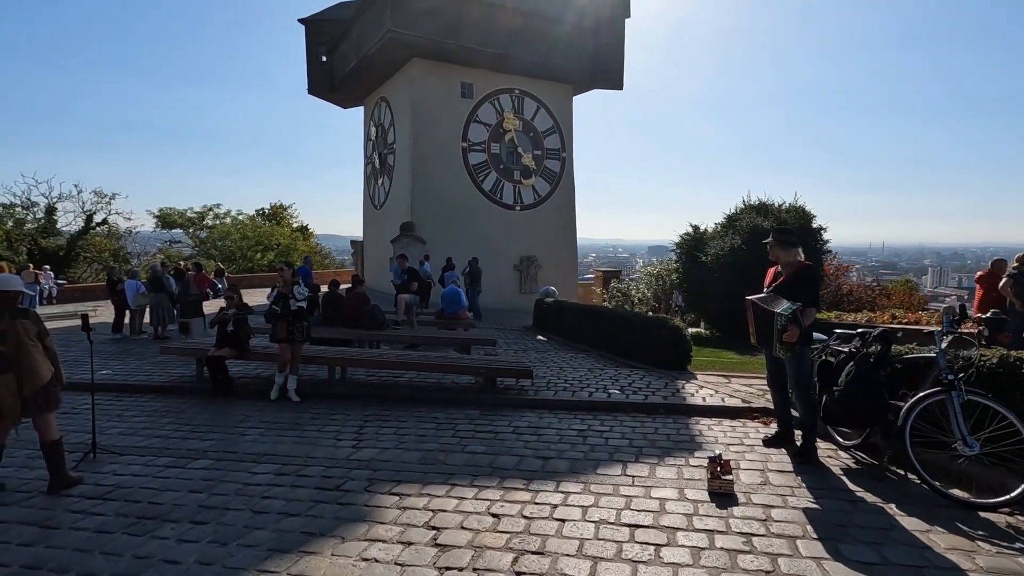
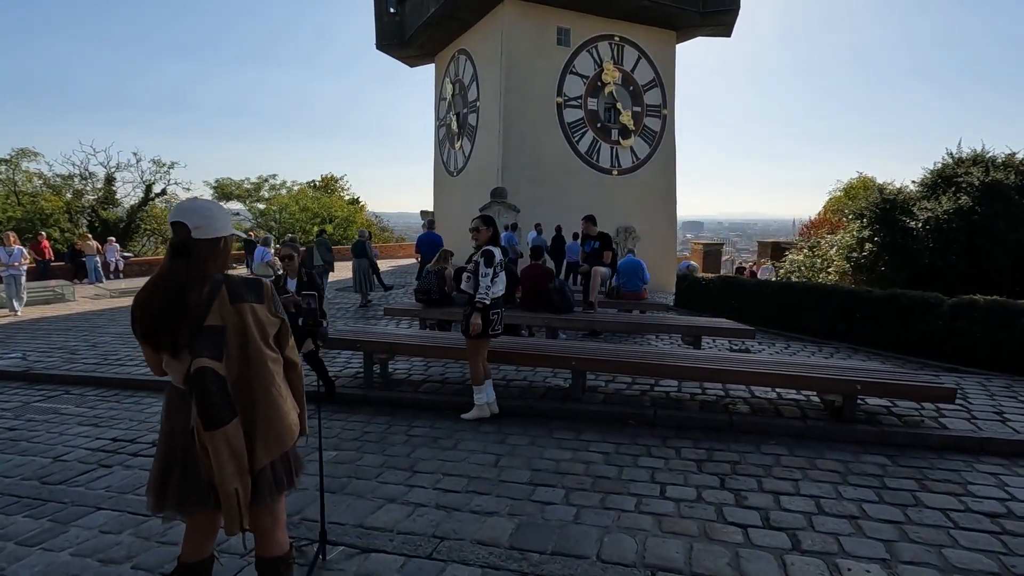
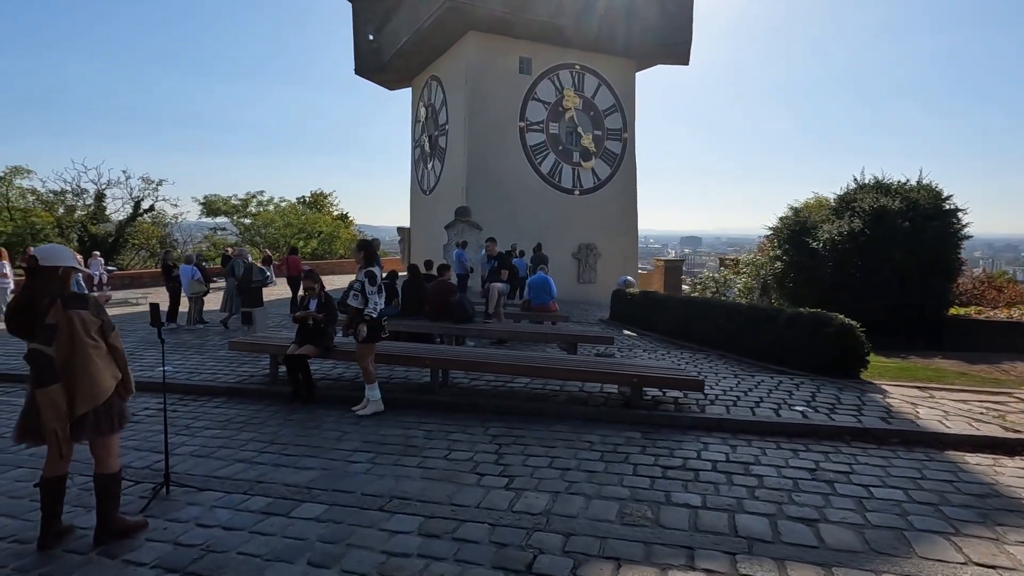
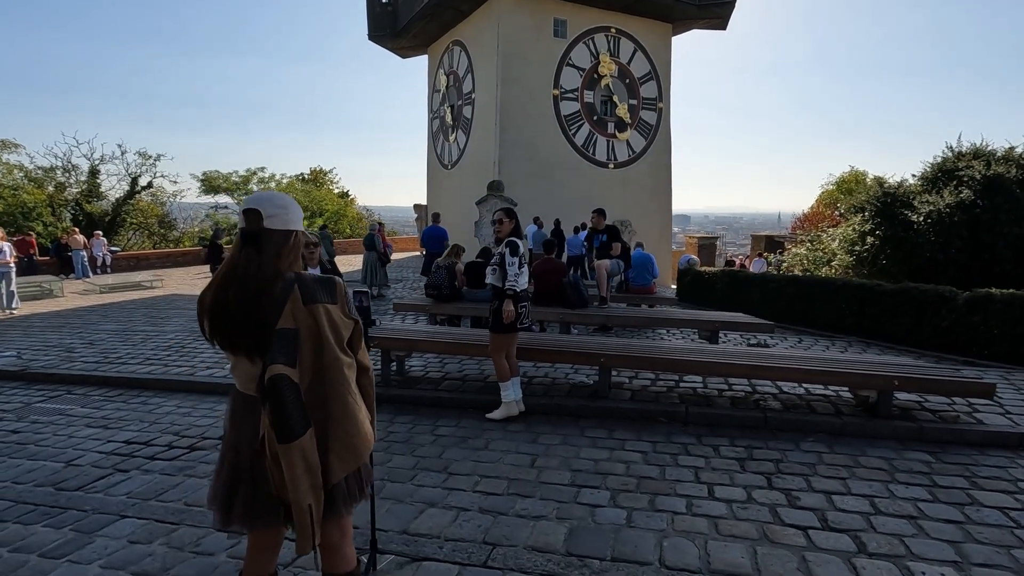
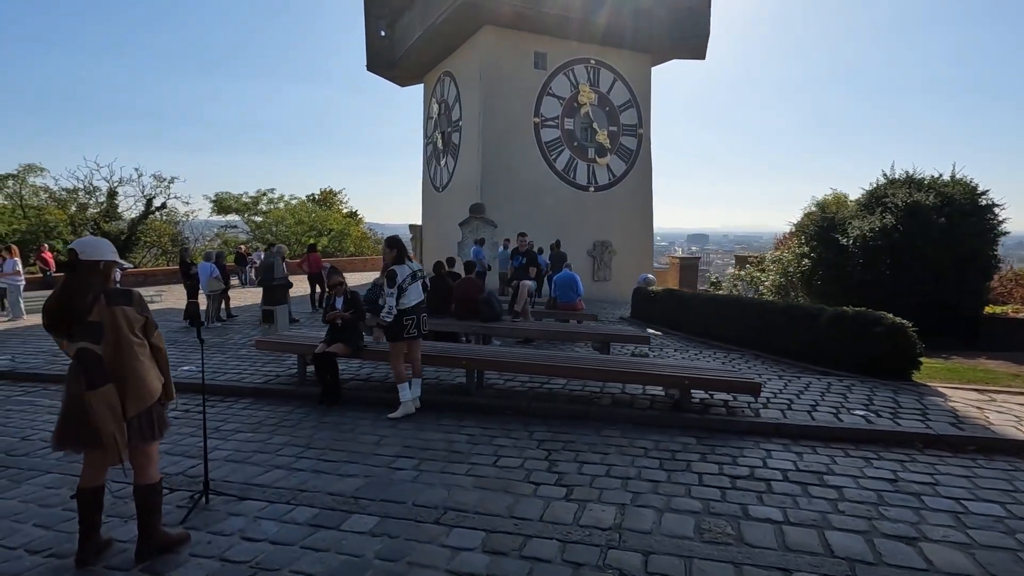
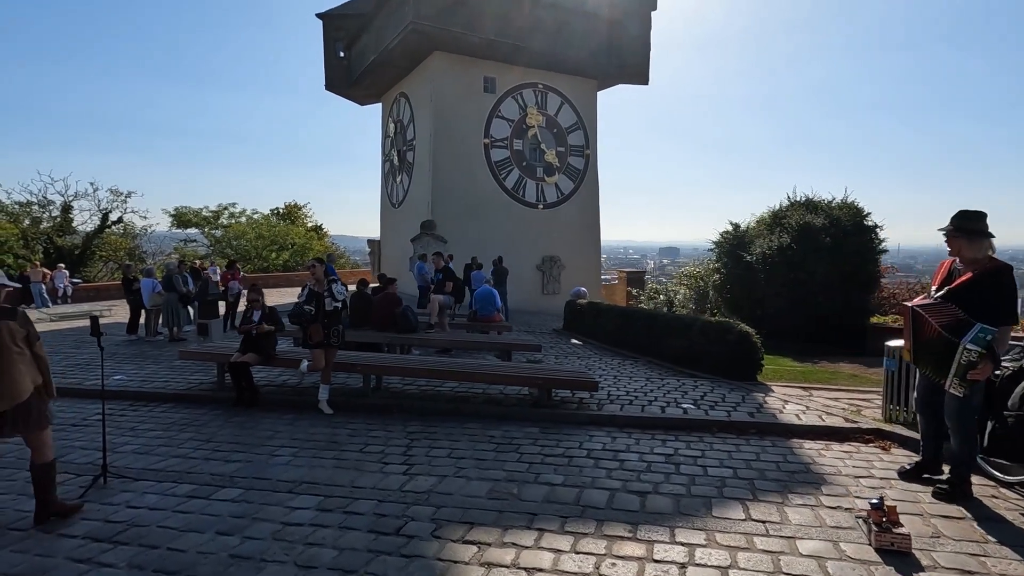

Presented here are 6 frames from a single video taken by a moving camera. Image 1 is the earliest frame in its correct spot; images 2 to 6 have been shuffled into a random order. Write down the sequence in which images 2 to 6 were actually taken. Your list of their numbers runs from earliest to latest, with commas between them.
6, 3, 5, 2, 4
